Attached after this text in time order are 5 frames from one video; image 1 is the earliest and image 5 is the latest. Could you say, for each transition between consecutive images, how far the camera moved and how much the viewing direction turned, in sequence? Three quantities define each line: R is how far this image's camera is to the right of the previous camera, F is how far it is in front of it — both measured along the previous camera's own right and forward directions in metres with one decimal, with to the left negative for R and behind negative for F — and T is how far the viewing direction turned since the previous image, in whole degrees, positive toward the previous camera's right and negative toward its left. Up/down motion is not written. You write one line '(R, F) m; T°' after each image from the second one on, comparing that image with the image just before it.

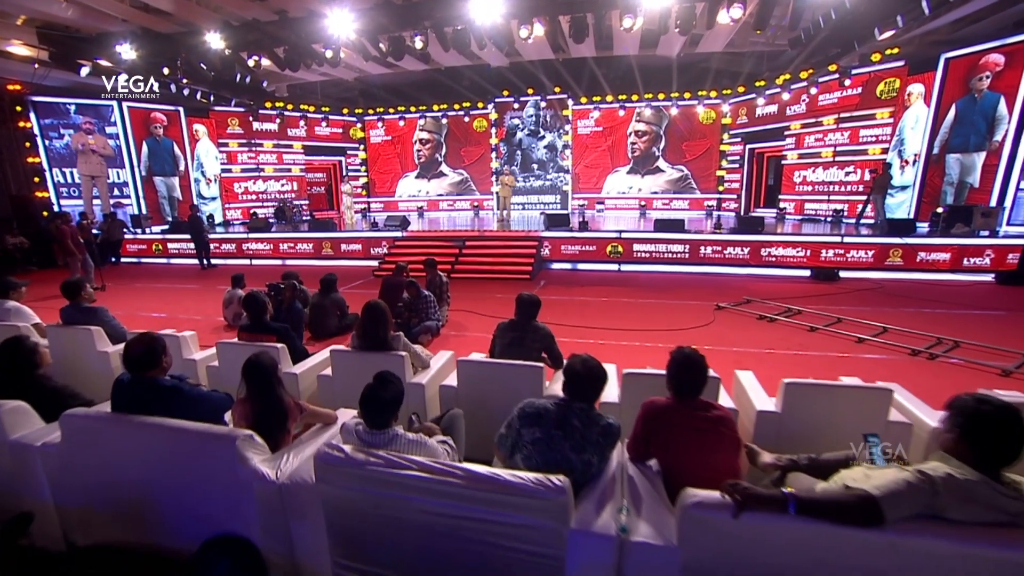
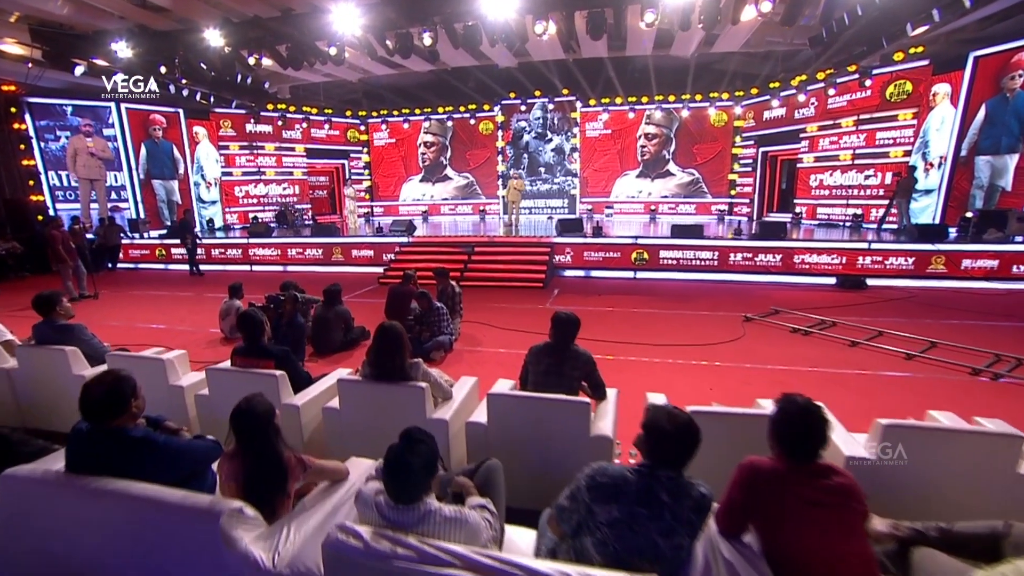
(-0.2, +0.5) m; 0°
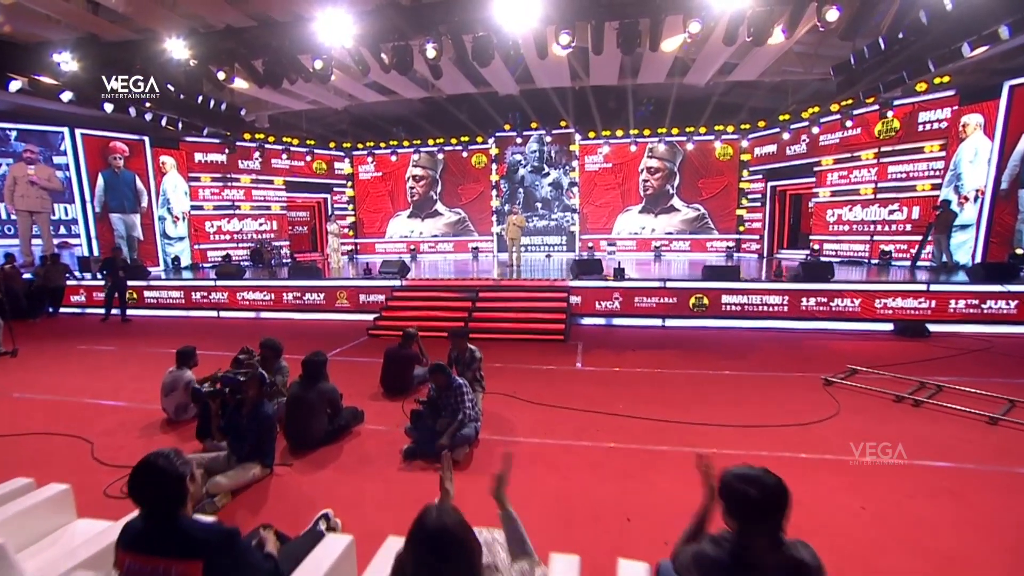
(-0.6, +1.5) m; +2°
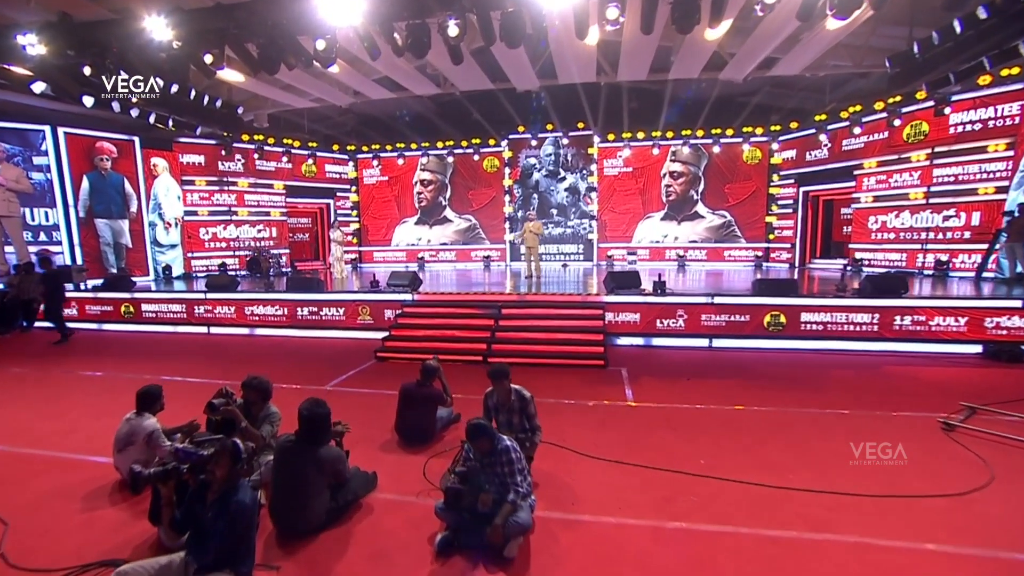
(-0.5, +1.2) m; 0°
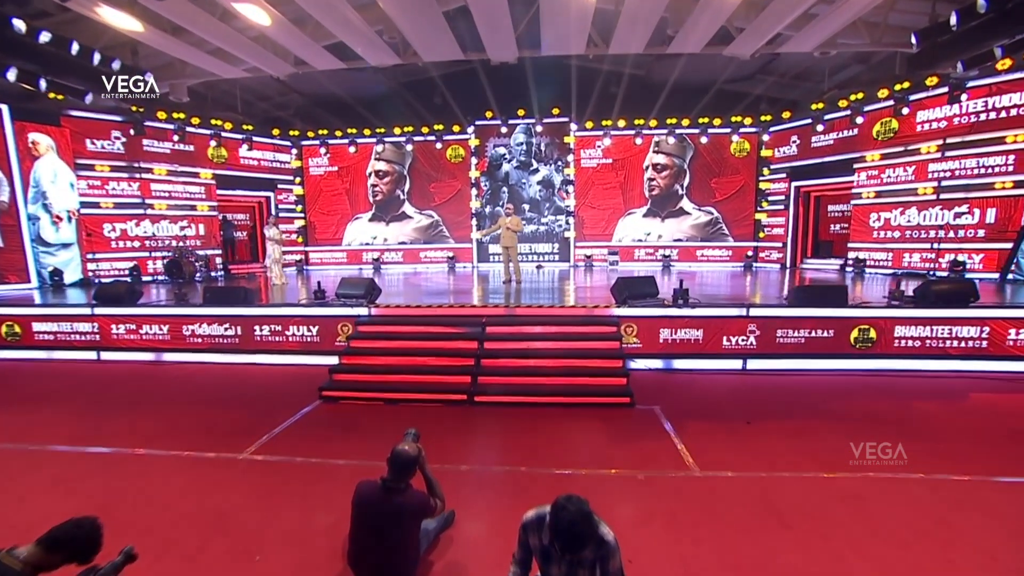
(-0.5, +2.0) m; +5°
